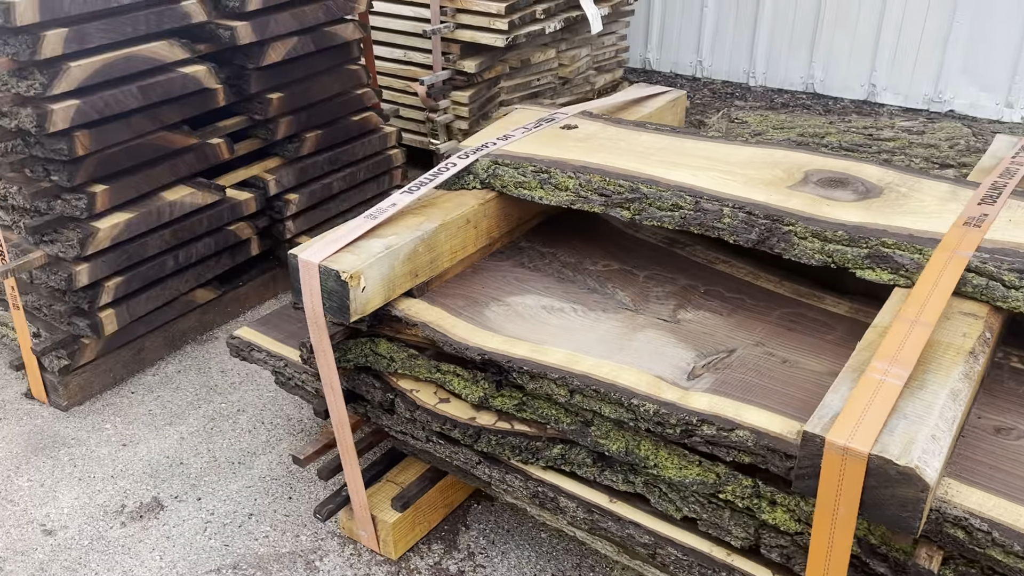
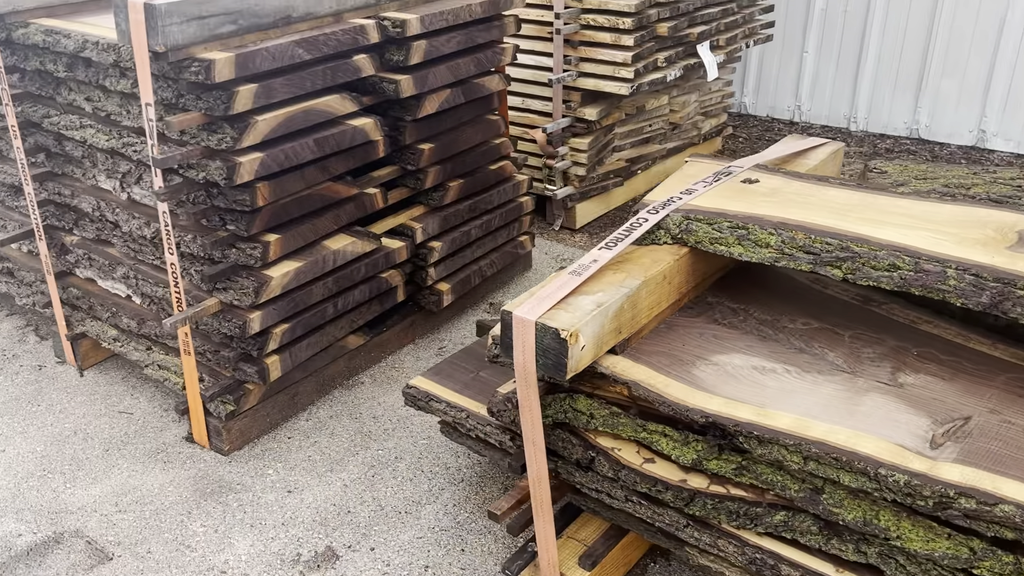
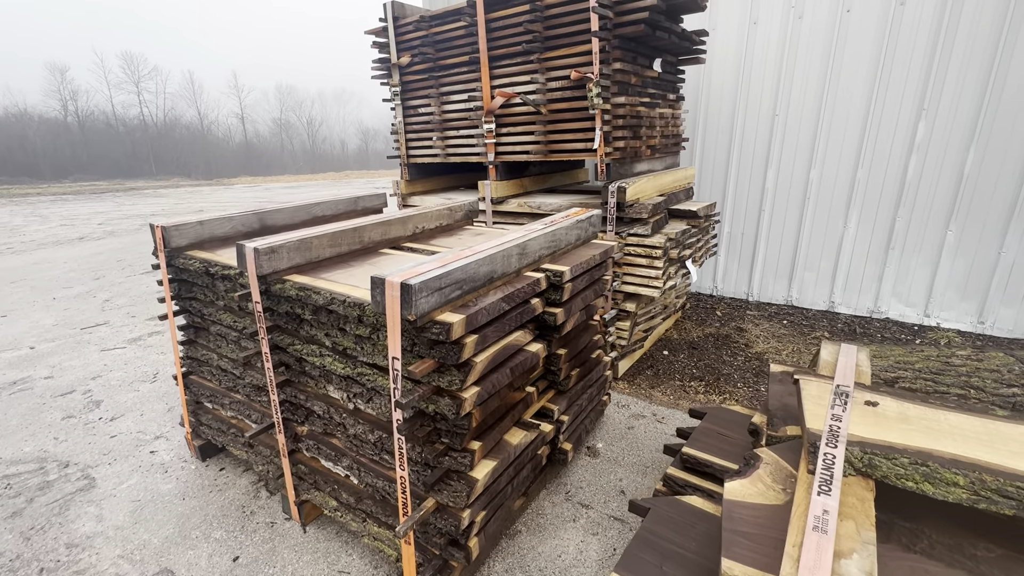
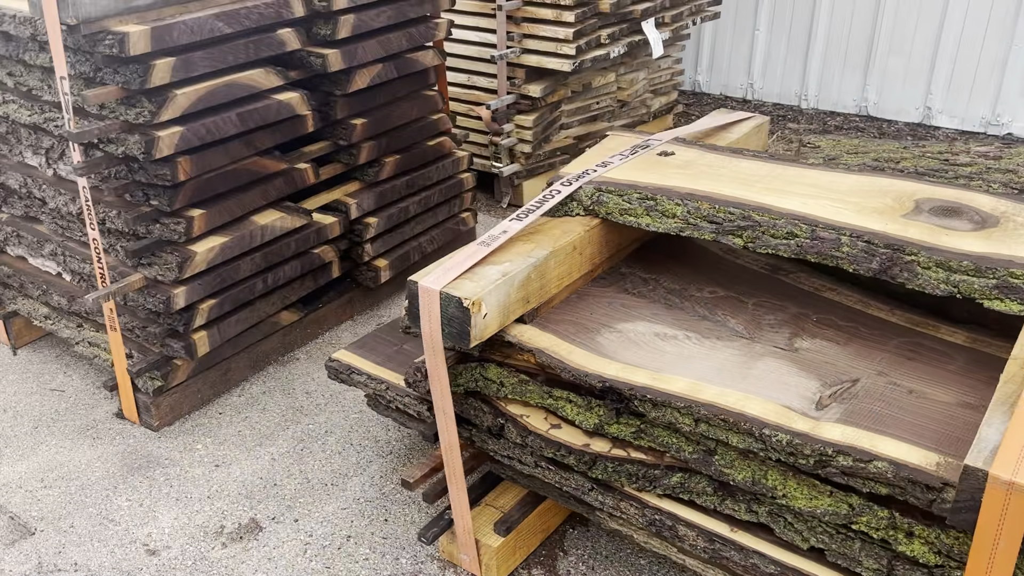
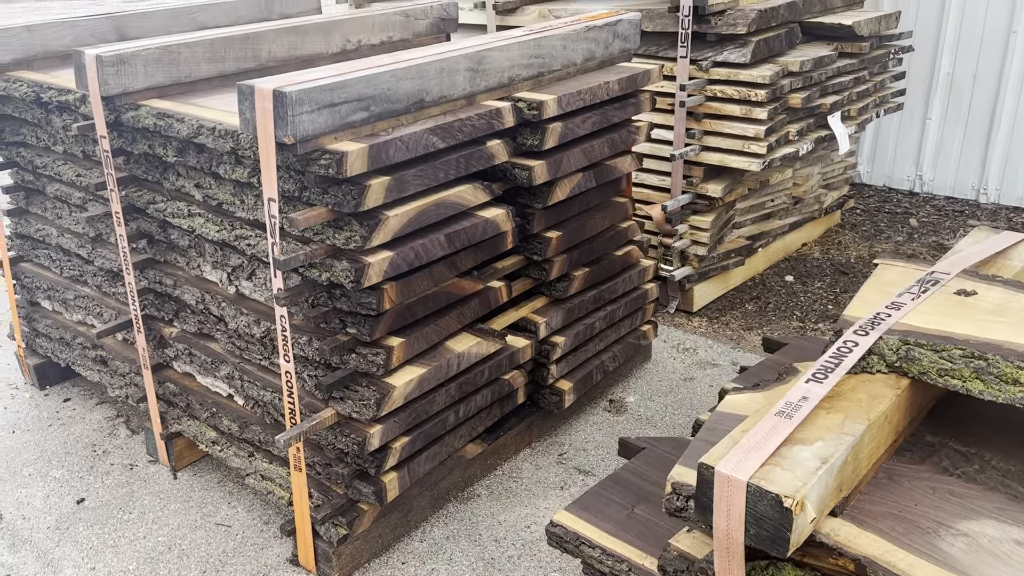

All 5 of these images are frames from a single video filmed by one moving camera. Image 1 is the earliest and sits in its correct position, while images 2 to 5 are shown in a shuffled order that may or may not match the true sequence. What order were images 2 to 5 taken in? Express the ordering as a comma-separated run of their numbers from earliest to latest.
4, 2, 5, 3
